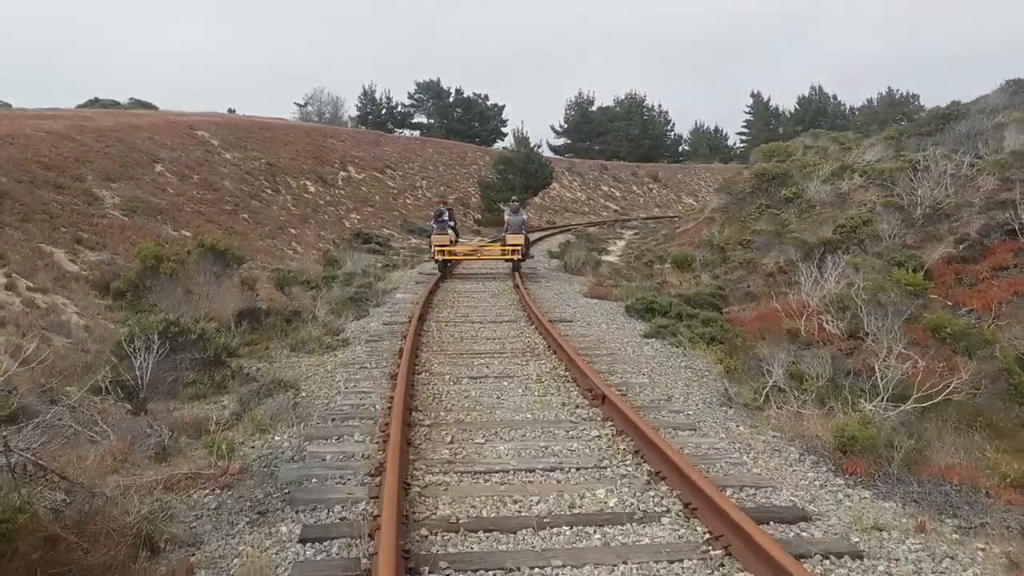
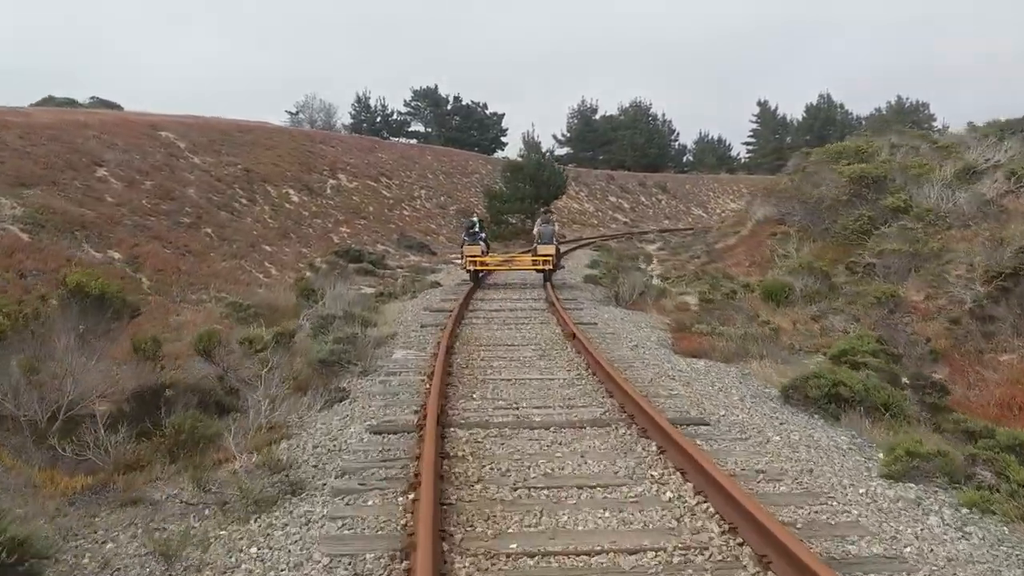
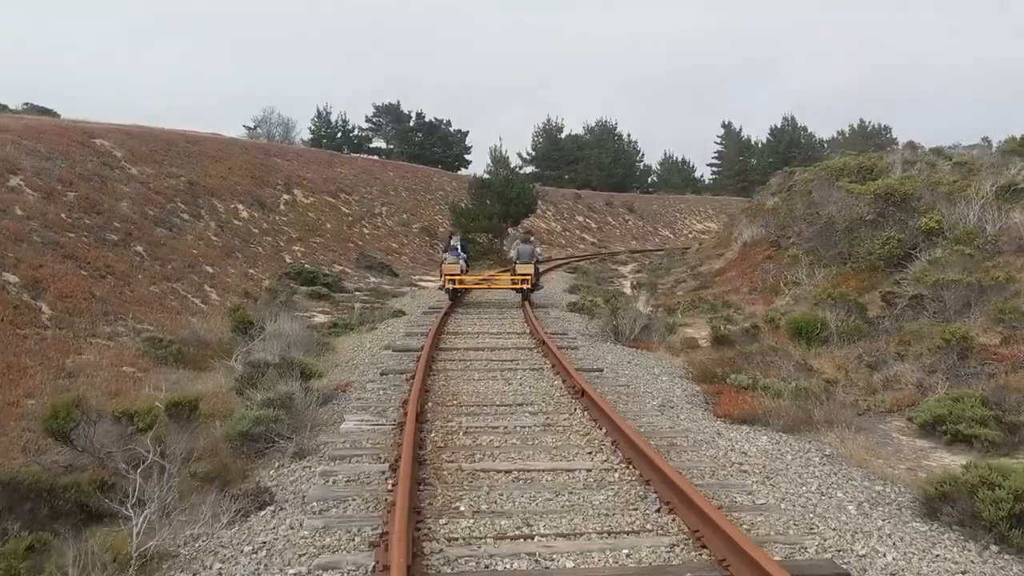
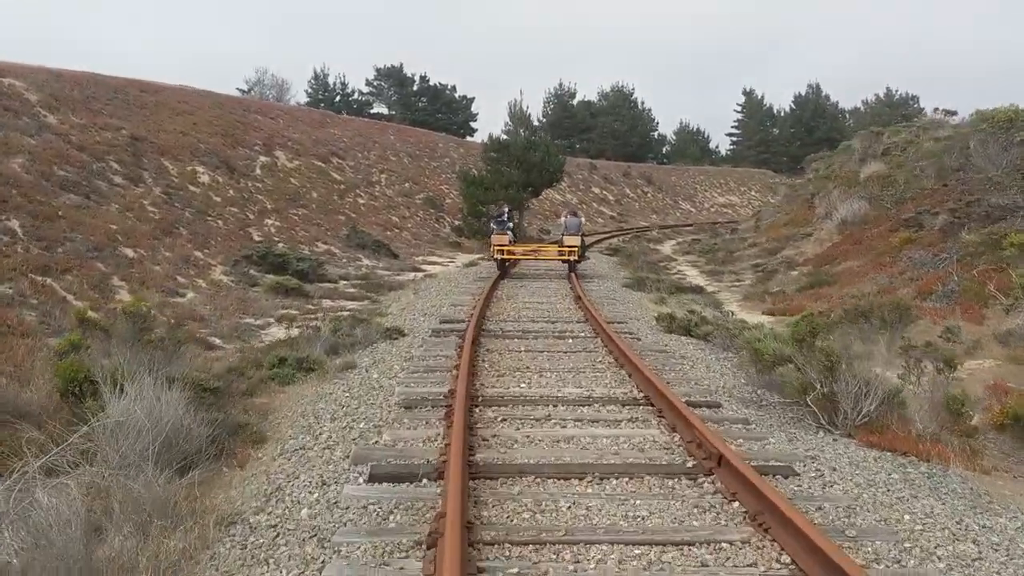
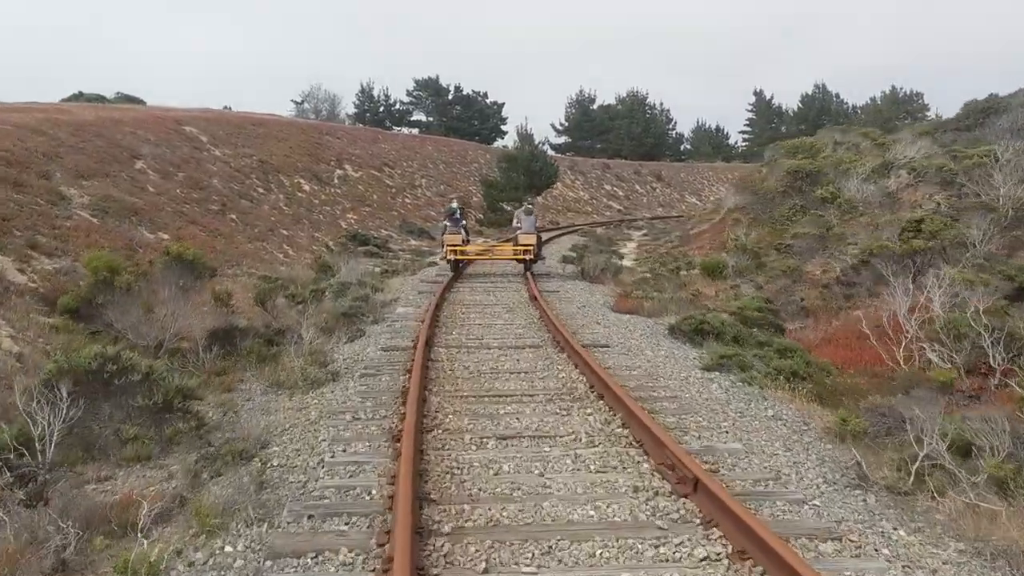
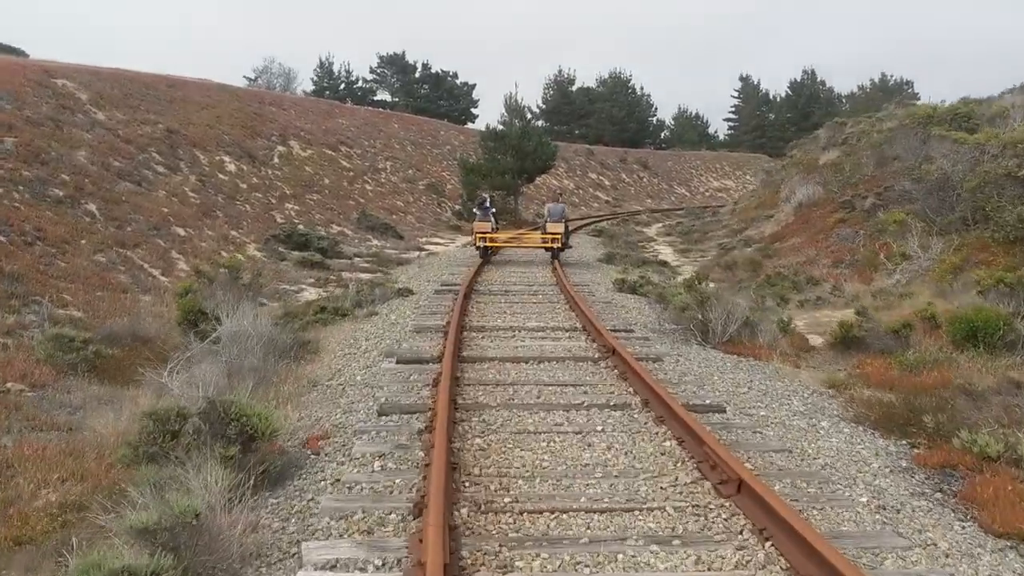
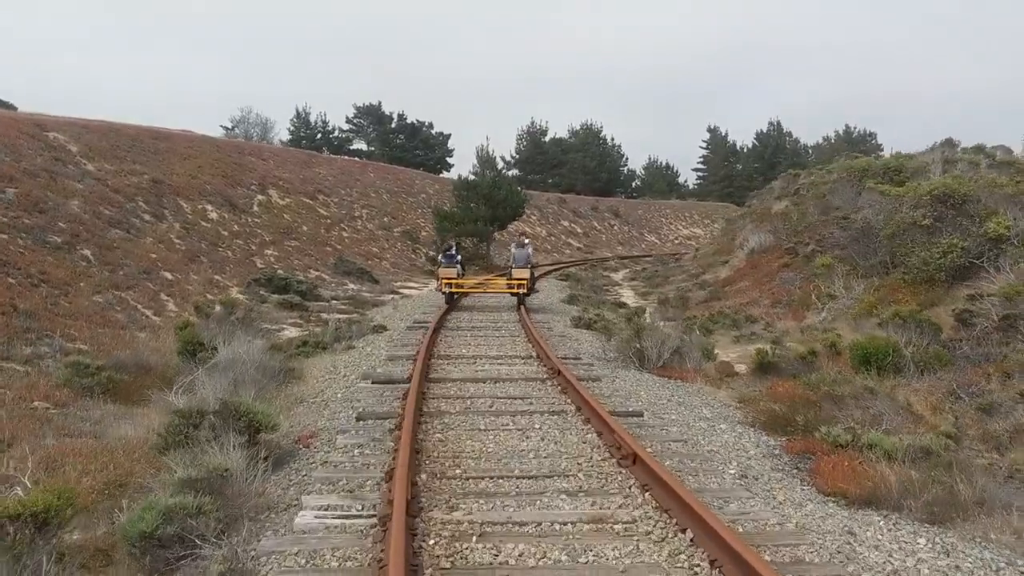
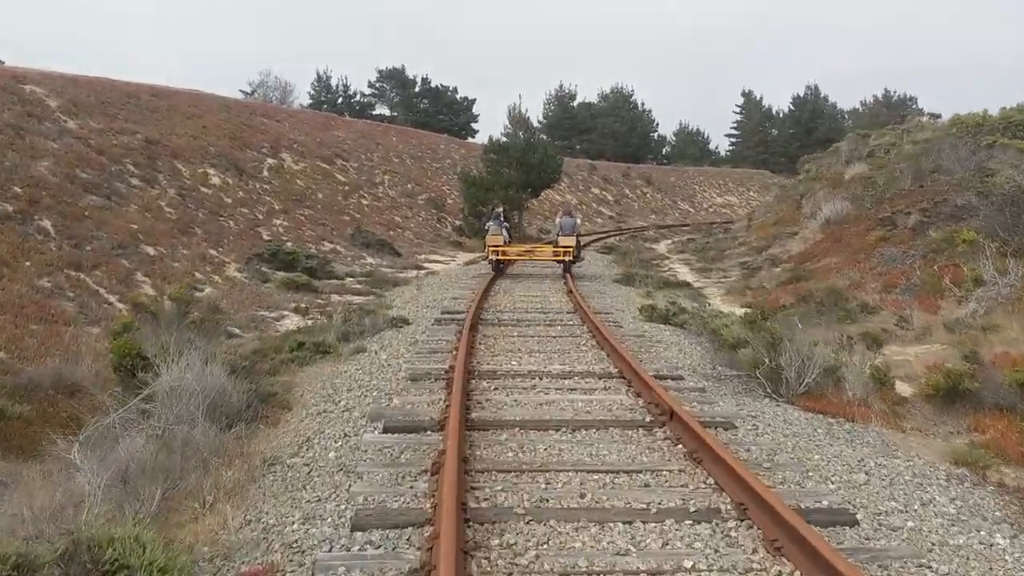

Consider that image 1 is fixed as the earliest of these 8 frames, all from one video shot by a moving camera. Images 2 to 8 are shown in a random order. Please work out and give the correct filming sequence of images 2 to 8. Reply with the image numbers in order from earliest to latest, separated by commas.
5, 2, 3, 7, 6, 8, 4
